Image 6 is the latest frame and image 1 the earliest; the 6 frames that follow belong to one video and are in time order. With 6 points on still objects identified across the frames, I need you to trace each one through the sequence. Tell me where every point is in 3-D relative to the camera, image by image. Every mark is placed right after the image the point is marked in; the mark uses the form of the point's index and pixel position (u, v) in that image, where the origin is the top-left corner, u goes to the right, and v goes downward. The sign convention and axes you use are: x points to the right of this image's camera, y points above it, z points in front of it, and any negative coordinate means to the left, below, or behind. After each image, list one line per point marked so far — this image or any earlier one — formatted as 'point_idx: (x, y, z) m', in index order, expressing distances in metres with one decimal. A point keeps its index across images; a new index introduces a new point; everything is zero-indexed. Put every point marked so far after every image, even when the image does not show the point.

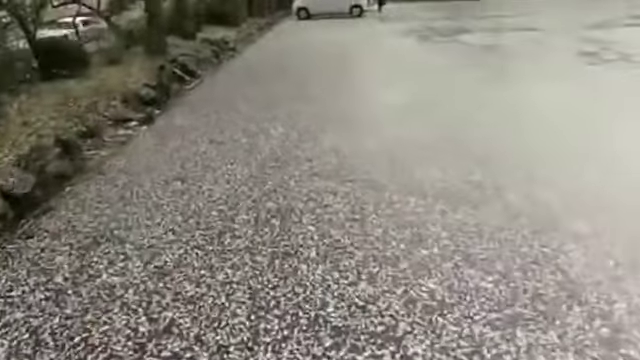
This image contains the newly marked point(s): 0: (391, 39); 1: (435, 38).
0: (+2.3, +5.0, +20.0) m
1: (+3.9, +4.9, +19.7) m
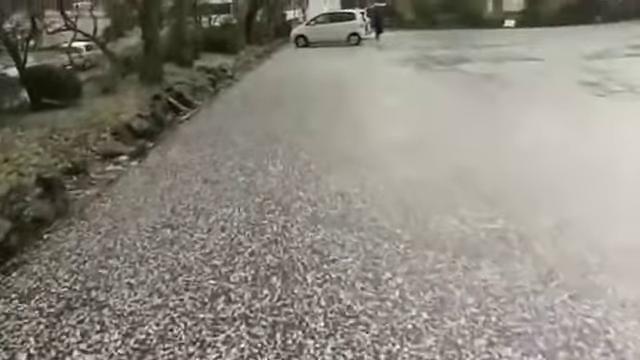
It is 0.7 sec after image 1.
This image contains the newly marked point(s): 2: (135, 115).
0: (+2.3, +3.9, +19.6) m
1: (+3.8, +3.8, +19.3) m
2: (-3.3, +1.2, +10.2) m
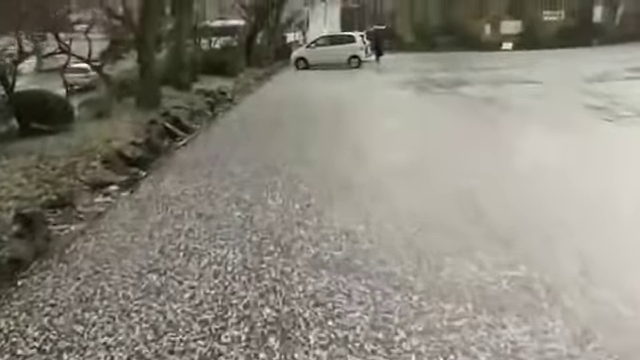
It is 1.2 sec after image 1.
0: (+2.4, +3.0, +19.3) m
1: (+3.9, +3.0, +19.0) m
2: (-3.3, +0.7, +9.8) m
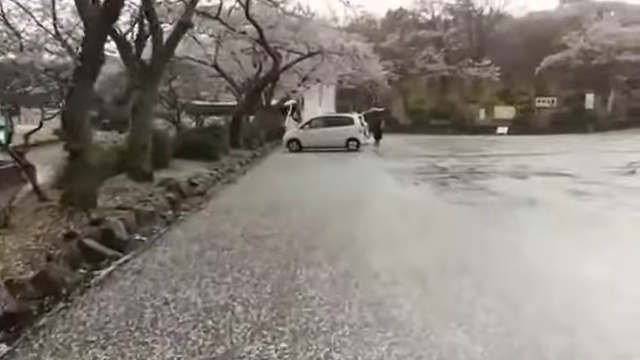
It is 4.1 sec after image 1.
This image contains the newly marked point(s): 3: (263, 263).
0: (+2.2, -0.1, +15.9) m
1: (+3.7, -0.1, +15.6) m
2: (-3.3, -1.1, +6.1) m
3: (-0.7, -1.1, +7.3) m
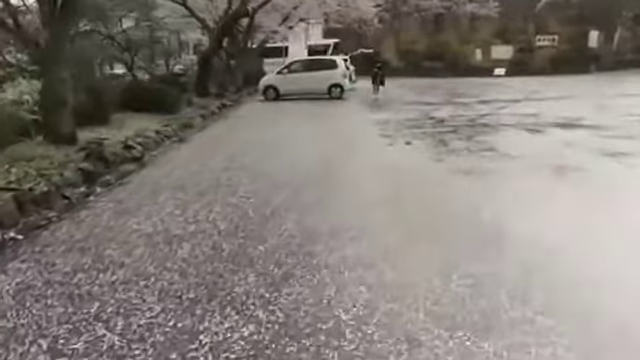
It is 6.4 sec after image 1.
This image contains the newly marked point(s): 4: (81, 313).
0: (+1.5, +0.9, +13.0) m
1: (+3.1, +0.9, +12.8) m
2: (-3.9, -1.1, +3.3) m
3: (-1.3, -1.0, +4.5) m
4: (-1.9, -1.1, +4.3) m
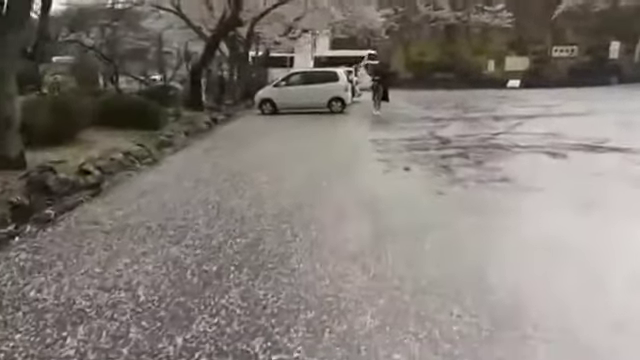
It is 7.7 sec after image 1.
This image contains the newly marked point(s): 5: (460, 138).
0: (+1.3, +0.3, +11.5) m
1: (+2.8, +0.3, +11.2) m
2: (-4.3, -1.4, +1.8) m
3: (-1.7, -1.4, +3.0) m
4: (-2.3, -1.5, +2.8) m
5: (+3.7, +1.0, +14.7) m
